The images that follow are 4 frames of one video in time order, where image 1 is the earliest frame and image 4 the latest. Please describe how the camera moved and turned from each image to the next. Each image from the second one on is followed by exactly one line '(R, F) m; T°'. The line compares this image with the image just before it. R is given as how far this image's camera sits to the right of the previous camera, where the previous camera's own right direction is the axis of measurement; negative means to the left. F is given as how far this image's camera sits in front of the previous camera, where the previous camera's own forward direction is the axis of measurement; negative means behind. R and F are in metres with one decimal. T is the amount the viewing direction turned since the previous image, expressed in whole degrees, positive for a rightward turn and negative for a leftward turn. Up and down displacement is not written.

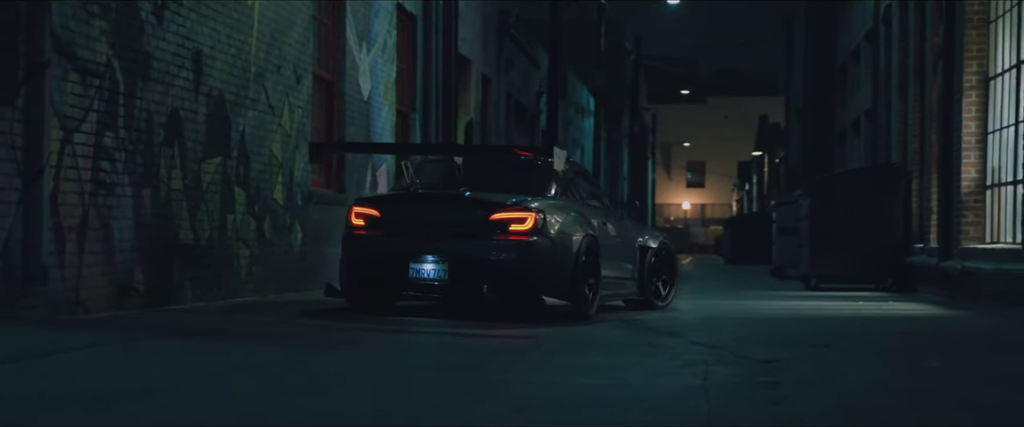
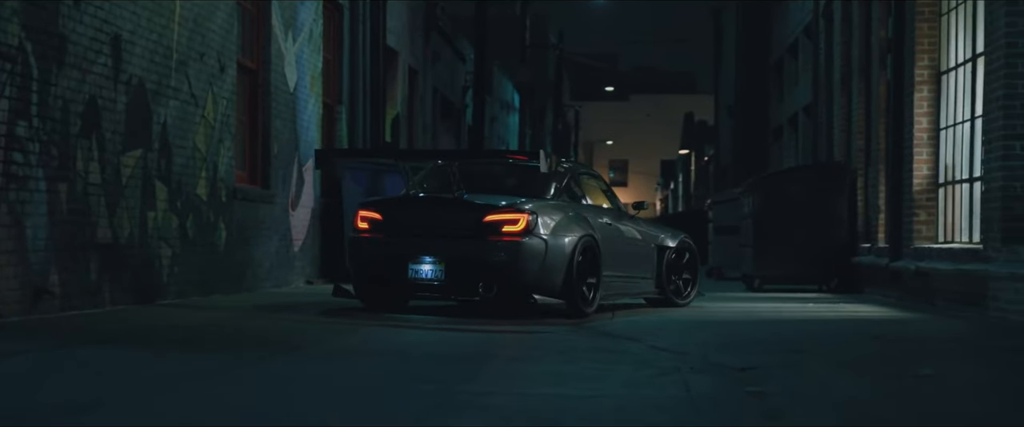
(-0.3, +0.7) m; +4°
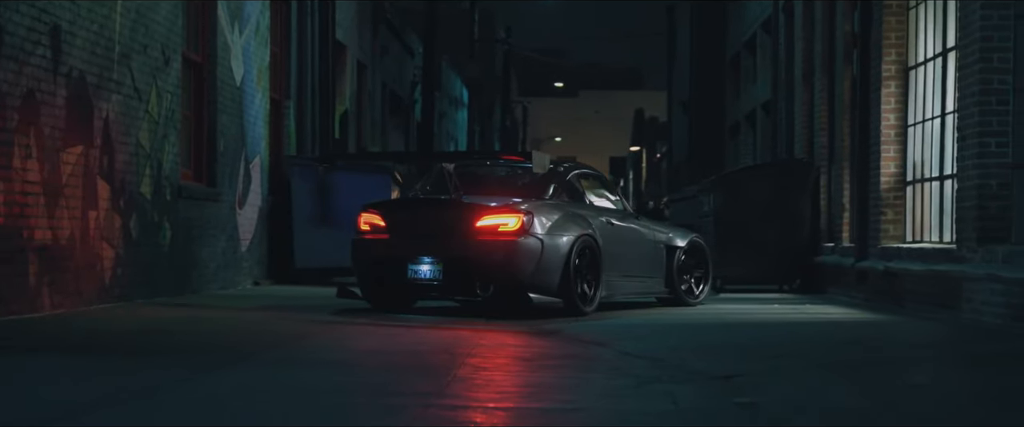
(-0.2, +0.5) m; +2°
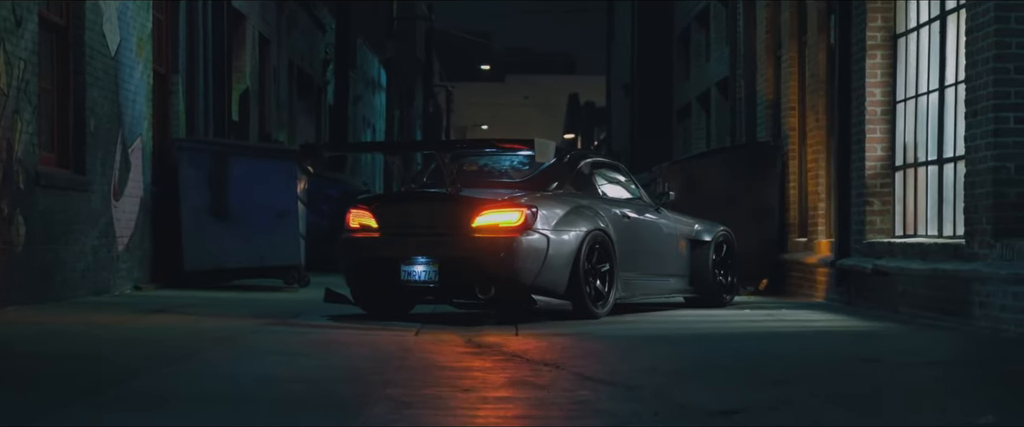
(0.0, +2.0) m; +3°
